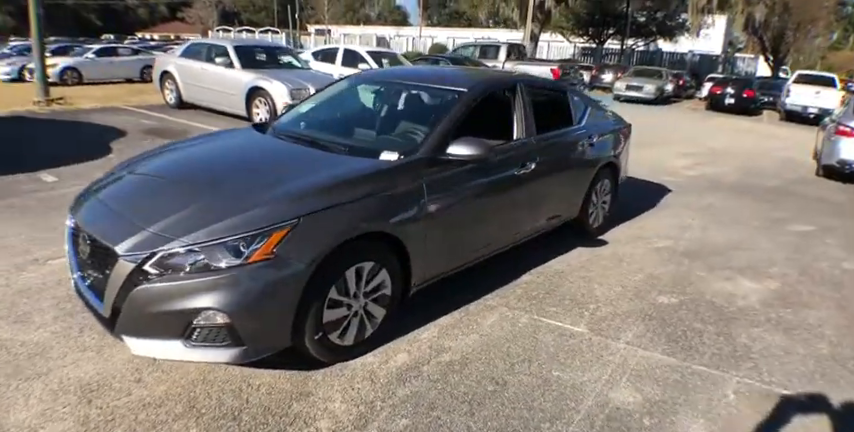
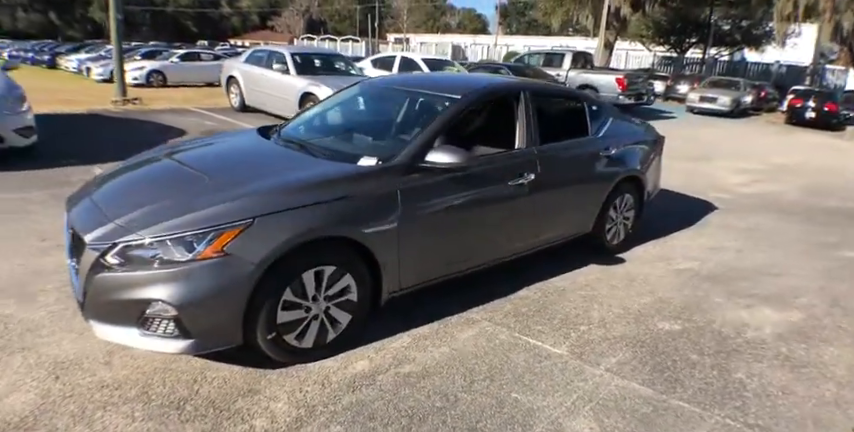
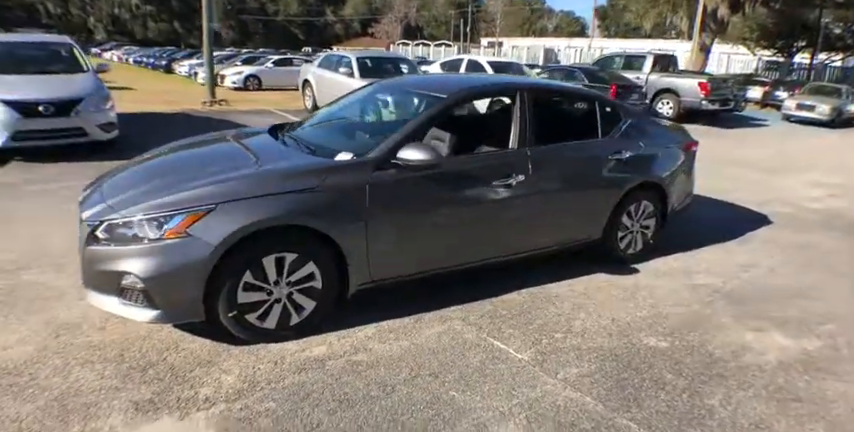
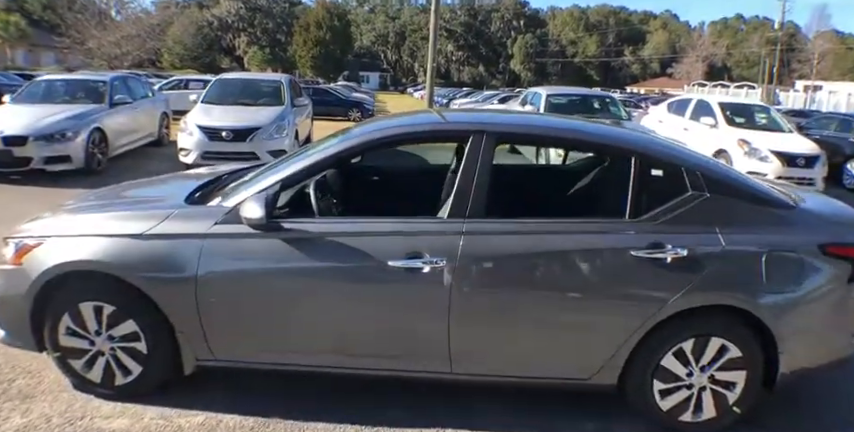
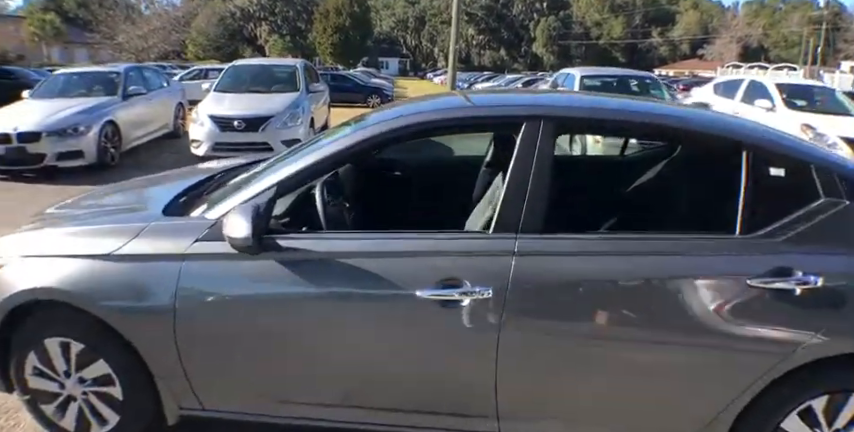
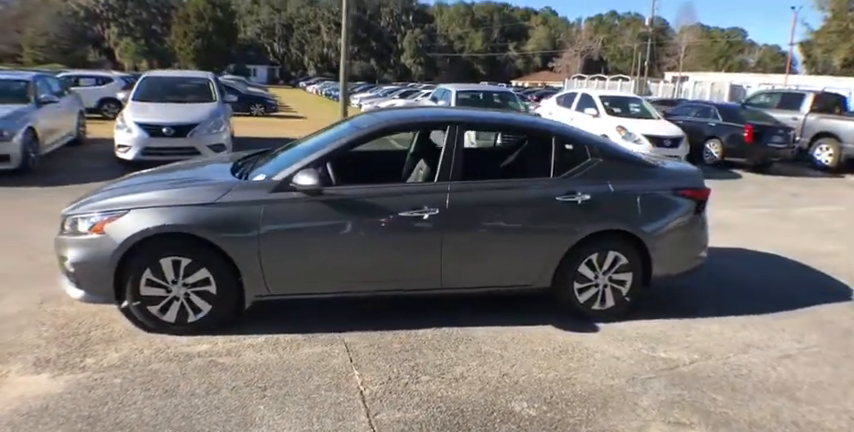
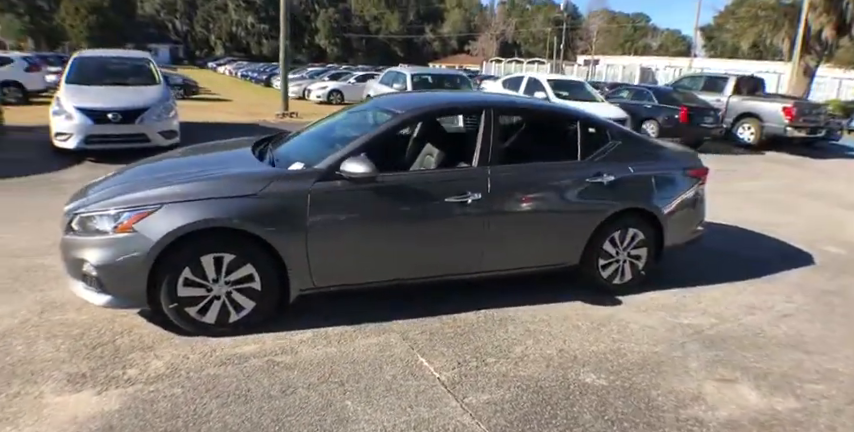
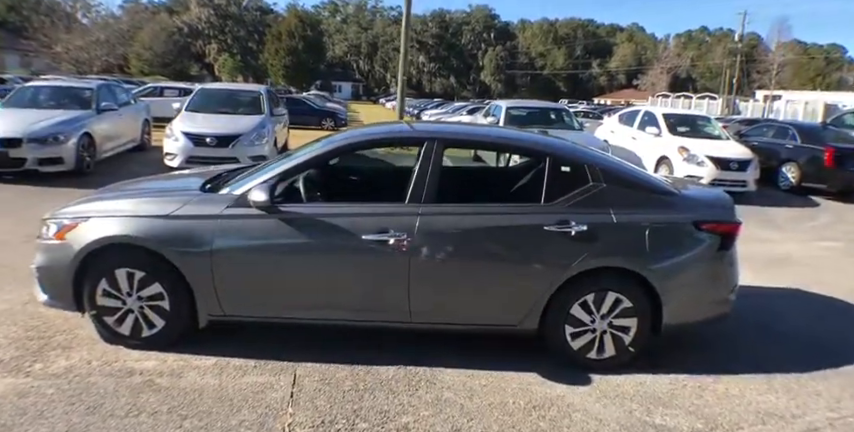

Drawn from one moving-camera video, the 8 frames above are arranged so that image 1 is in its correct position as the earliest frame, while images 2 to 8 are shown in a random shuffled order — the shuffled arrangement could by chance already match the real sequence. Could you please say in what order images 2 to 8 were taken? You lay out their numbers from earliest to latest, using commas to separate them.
2, 3, 7, 6, 8, 4, 5
